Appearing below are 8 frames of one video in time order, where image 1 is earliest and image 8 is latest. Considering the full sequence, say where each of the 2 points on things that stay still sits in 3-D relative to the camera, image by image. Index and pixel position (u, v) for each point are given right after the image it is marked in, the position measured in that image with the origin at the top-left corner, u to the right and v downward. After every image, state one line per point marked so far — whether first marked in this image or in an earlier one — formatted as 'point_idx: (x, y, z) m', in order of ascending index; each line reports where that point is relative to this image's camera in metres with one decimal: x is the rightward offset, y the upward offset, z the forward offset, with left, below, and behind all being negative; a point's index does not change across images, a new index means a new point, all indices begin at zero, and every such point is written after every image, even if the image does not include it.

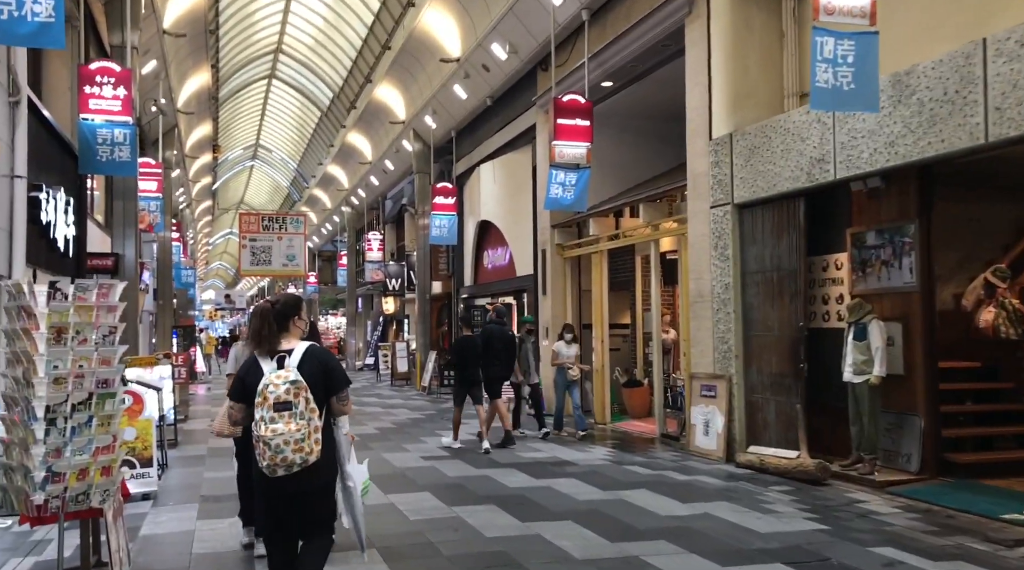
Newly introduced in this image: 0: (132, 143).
0: (-4.9, +1.8, +12.2) m
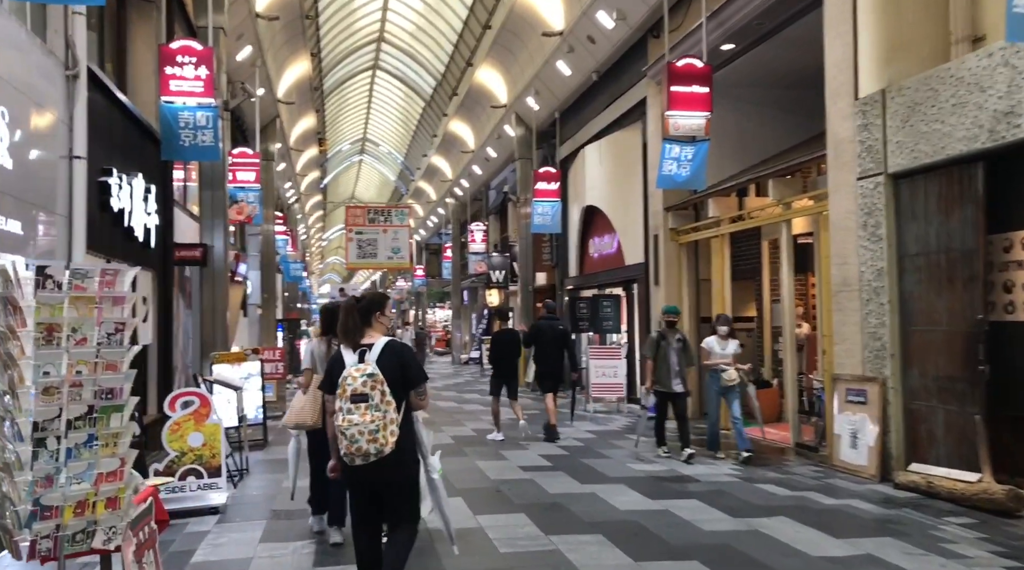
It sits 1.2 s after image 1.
0: (-3.6, +1.9, +11.4) m
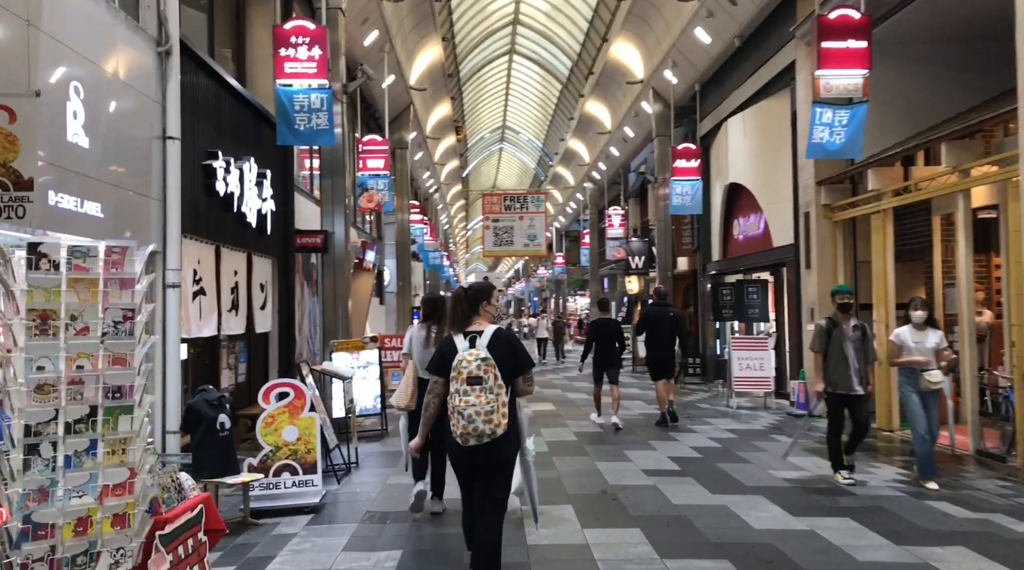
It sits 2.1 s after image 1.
0: (-2.1, +2.1, +10.9) m
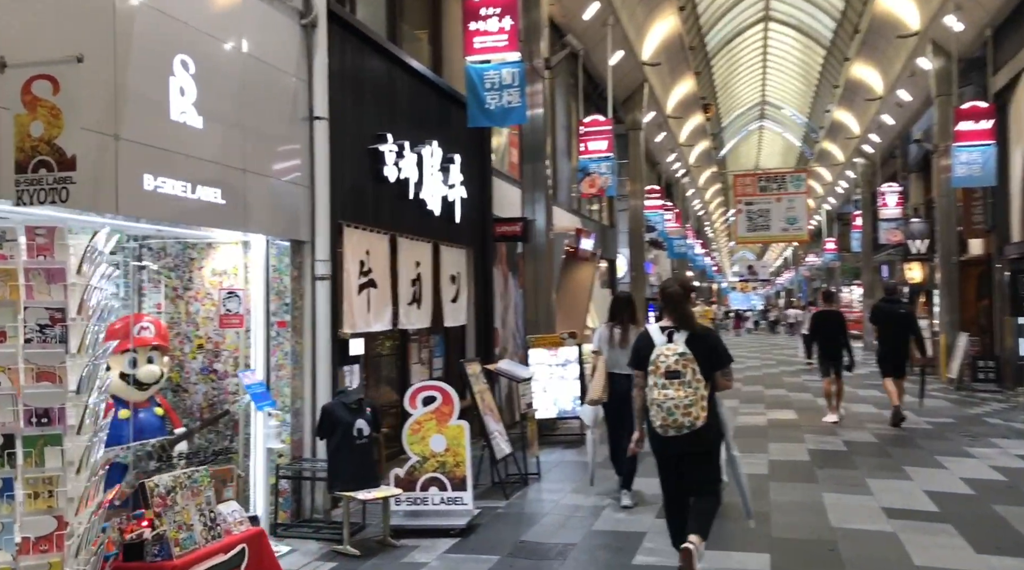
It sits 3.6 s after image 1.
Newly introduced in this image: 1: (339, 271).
0: (+0.1, +2.2, +9.9) m
1: (-1.5, +0.1, +7.5) m
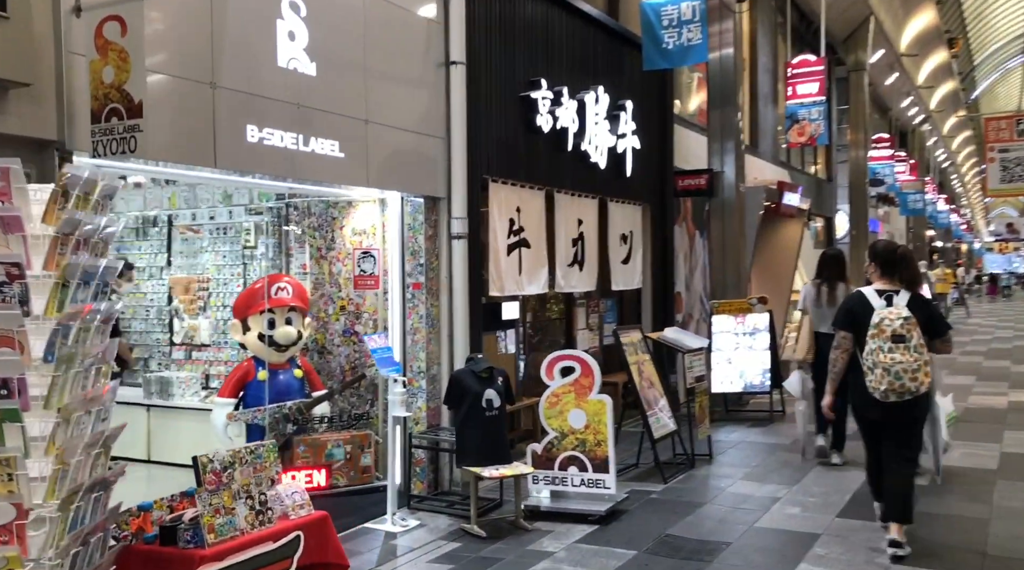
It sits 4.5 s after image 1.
0: (+1.9, +2.6, +8.8) m
1: (-0.3, +0.4, +7.0) m
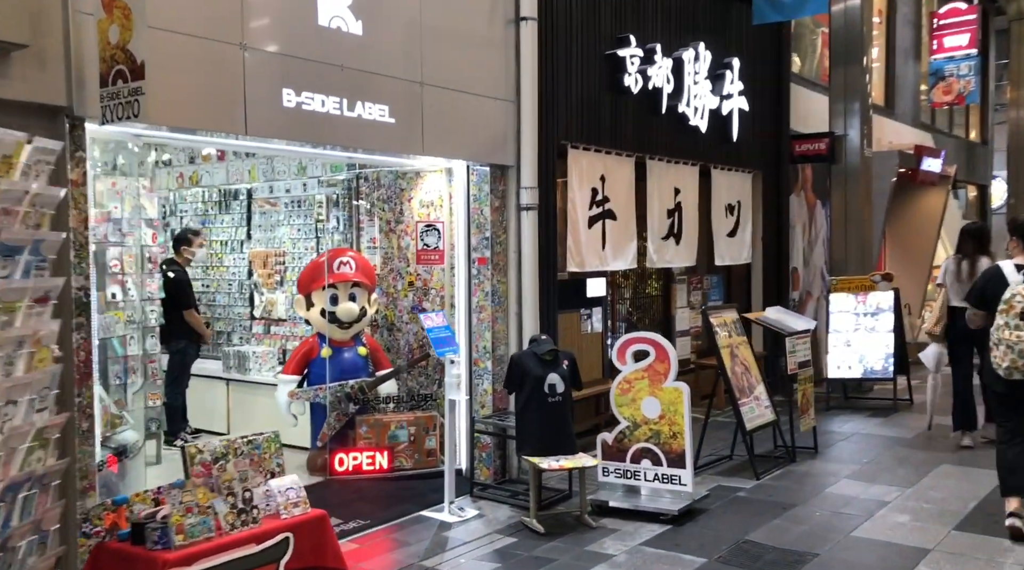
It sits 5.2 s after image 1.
0: (+2.7, +2.8, +7.9) m
1: (+0.3, +0.6, +6.5) m
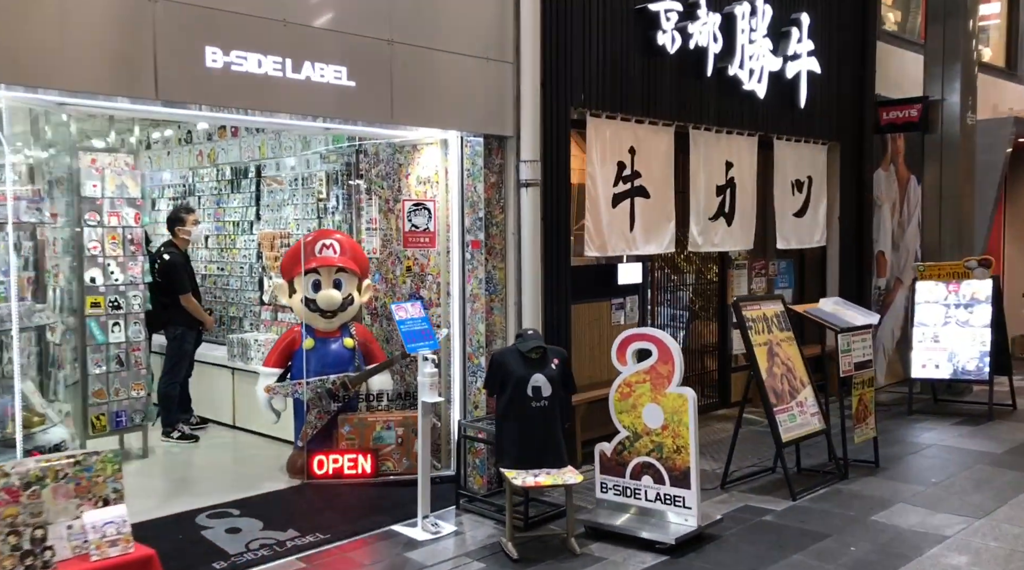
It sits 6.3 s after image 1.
0: (+2.9, +2.9, +6.8) m
1: (+0.3, +0.7, +5.8) m
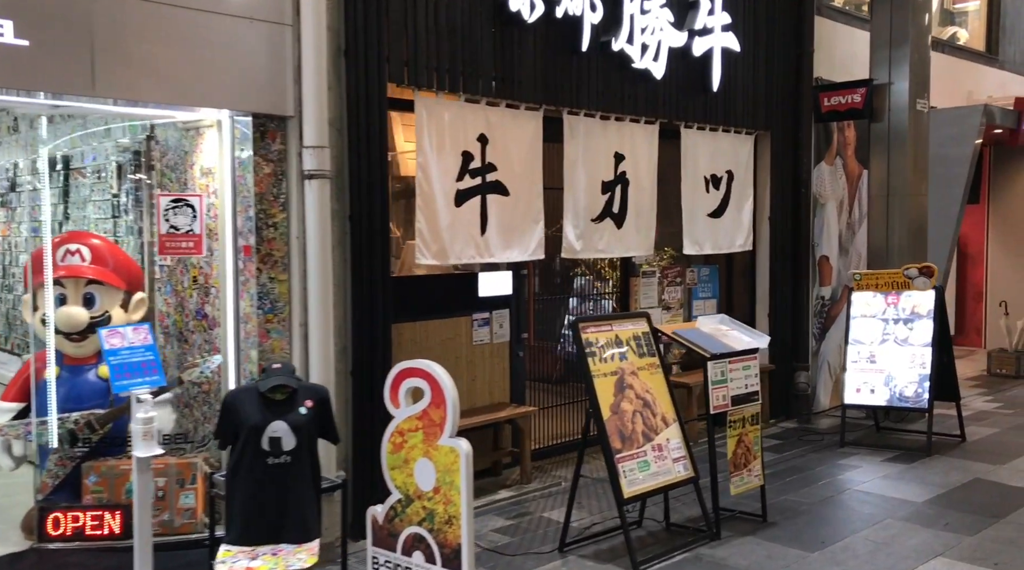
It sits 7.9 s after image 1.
0: (+1.9, +2.8, +5.7) m
1: (-0.7, +0.6, +4.7) m
